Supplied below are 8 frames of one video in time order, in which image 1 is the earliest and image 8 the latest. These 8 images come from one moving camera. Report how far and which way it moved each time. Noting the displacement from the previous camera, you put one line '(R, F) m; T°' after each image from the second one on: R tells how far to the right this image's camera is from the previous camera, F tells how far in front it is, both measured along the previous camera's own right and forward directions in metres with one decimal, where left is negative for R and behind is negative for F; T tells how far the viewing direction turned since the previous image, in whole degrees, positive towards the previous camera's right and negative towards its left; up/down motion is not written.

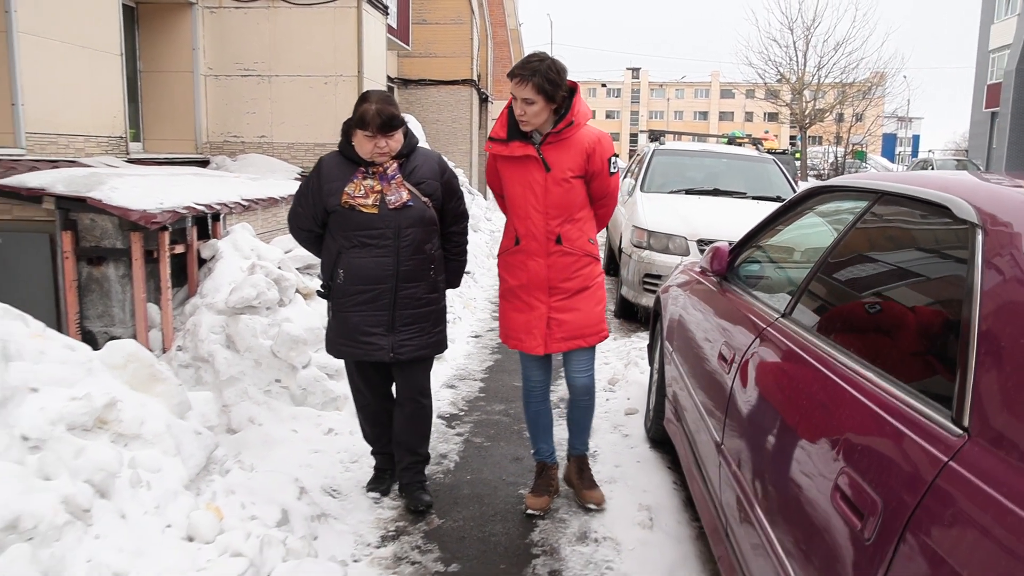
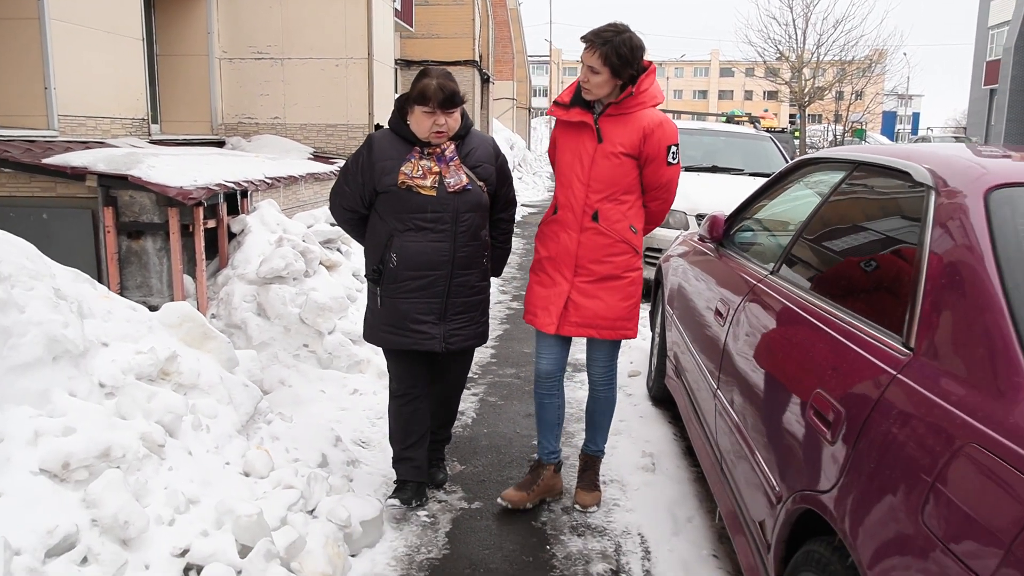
(-0.1, -0.3) m; 0°
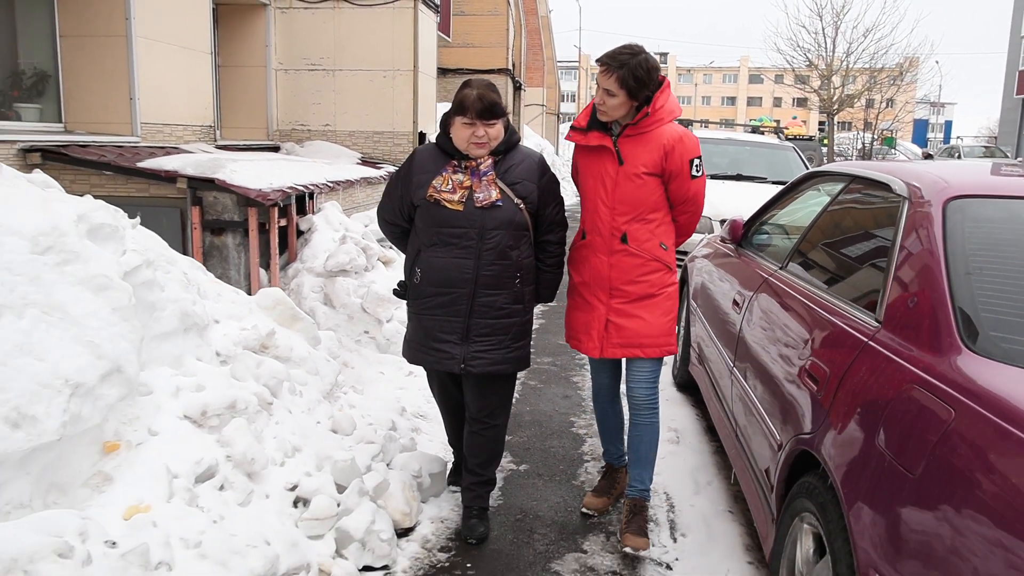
(-0.1, -0.5) m; -2°
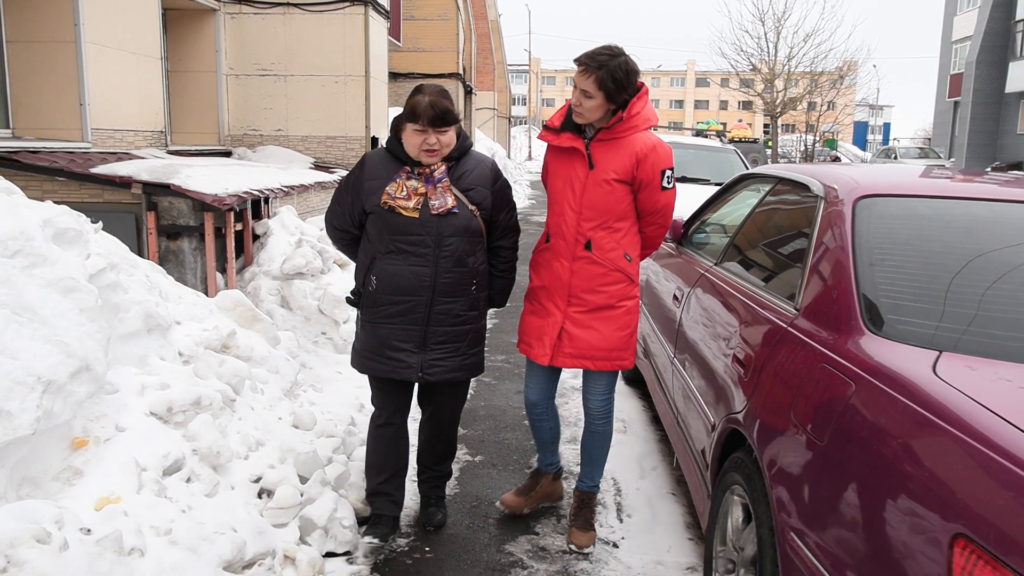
(0.0, -0.2) m; +3°
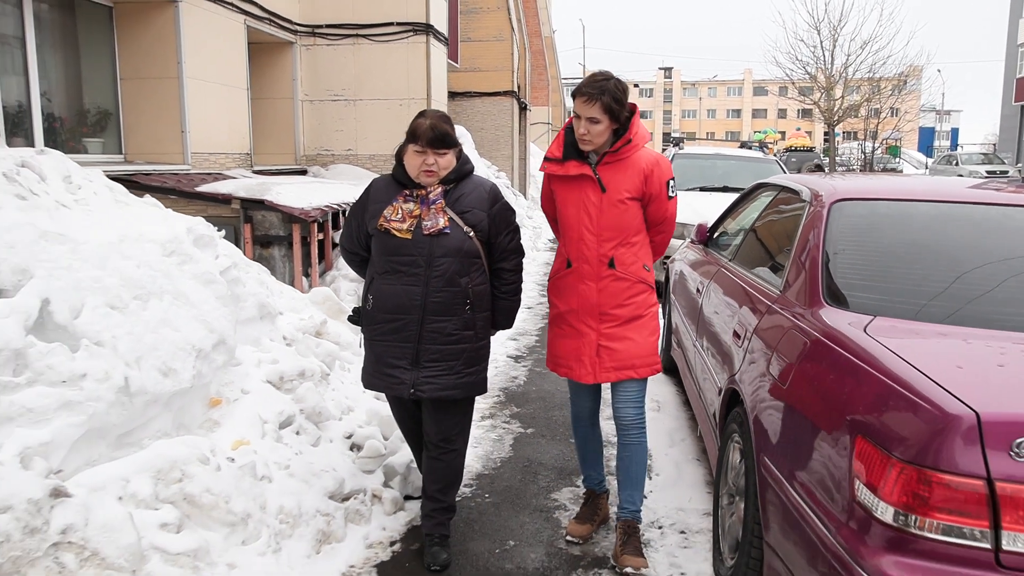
(+0.1, -0.6) m; -4°
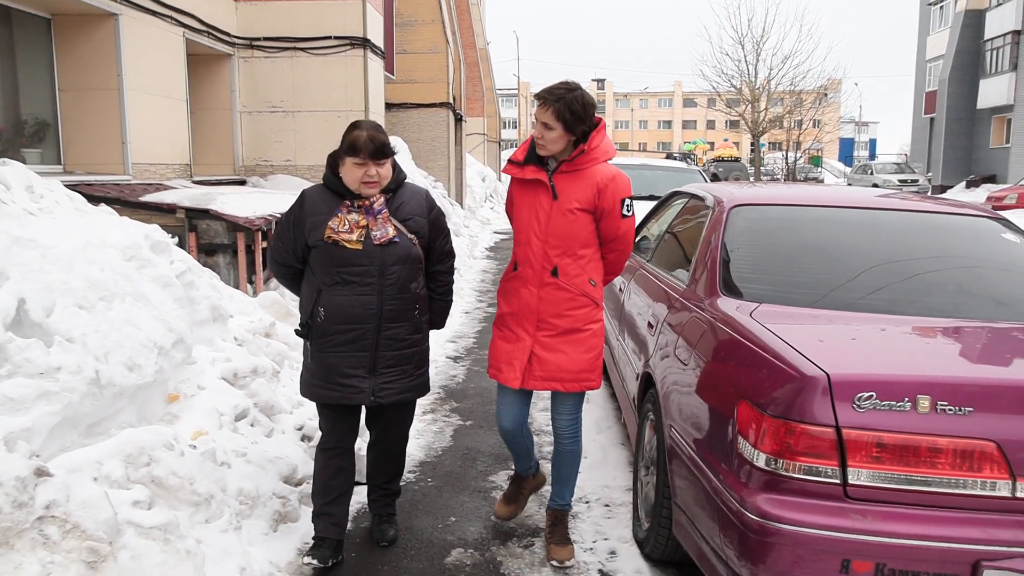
(0.0, -0.3) m; +4°
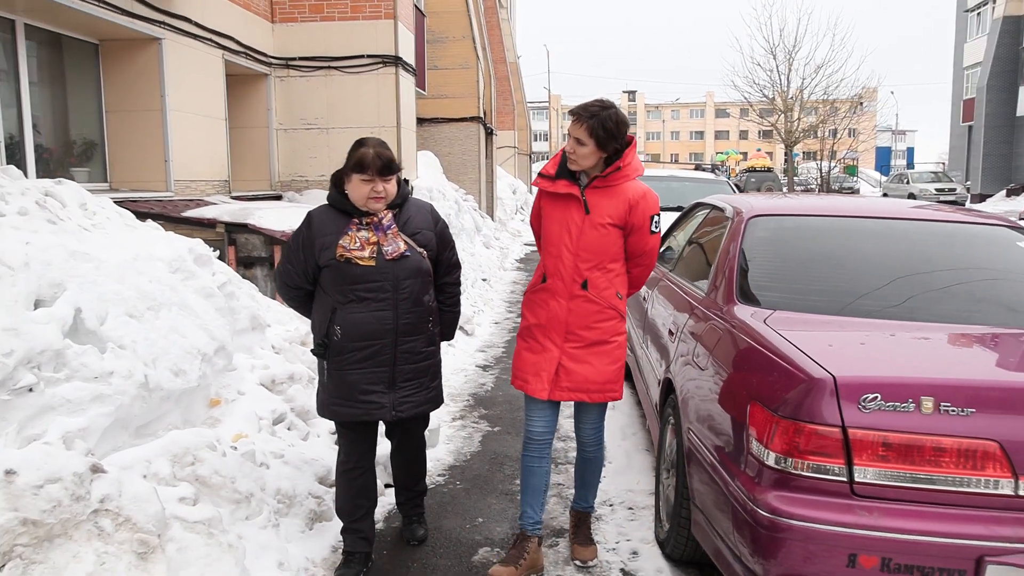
(0.0, -0.1) m; -2°
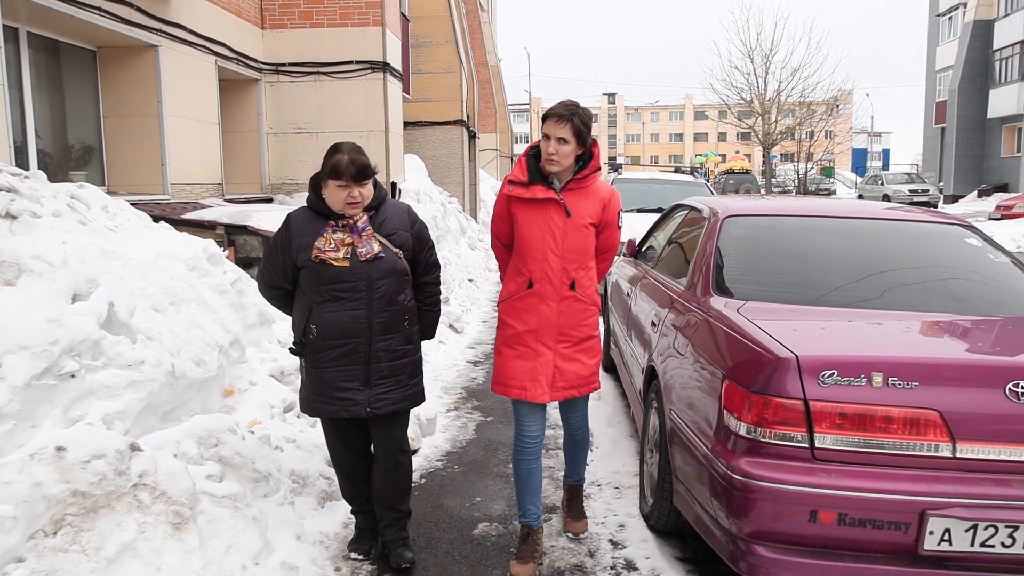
(-0.1, -0.3) m; +1°
